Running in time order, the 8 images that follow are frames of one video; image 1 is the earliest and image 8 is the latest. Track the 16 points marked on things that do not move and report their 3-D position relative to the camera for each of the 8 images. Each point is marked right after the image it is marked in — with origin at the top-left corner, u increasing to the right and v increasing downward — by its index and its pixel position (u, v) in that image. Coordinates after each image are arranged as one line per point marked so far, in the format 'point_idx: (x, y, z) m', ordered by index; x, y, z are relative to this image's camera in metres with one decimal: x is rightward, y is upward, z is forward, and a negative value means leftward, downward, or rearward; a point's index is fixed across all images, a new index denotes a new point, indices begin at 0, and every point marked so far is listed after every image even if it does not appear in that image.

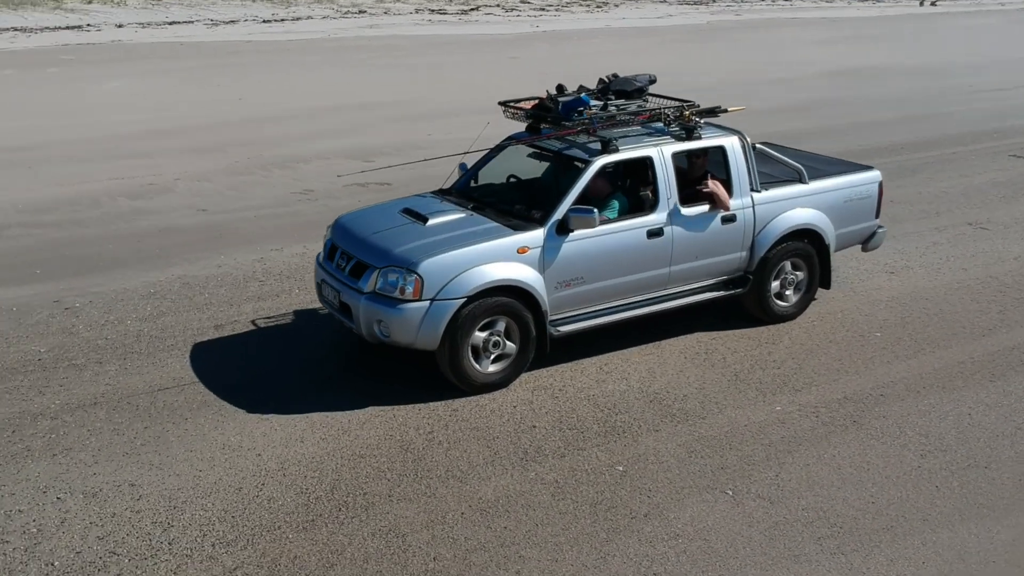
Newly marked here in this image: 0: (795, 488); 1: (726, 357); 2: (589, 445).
0: (+1.8, -1.3, +6.5) m
1: (+1.7, -0.6, +8.5) m
2: (+0.5, -1.1, +7.0) m
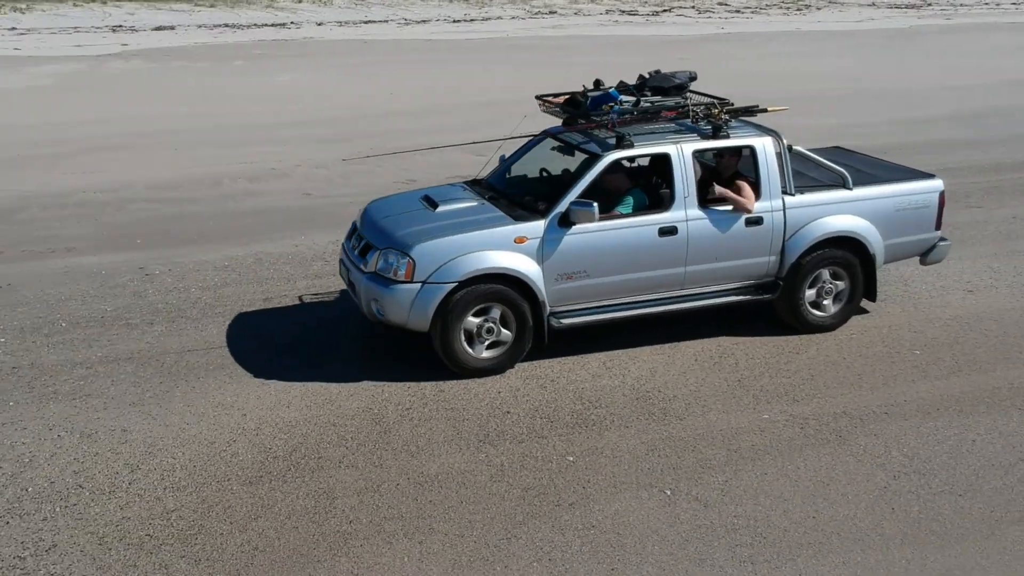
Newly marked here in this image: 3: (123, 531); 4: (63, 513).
0: (+1.4, -1.3, +6.4) m
1: (+1.8, -0.6, +8.3) m
2: (+0.3, -1.0, +7.1) m
3: (-2.2, -1.4, +6.0) m
4: (-2.7, -1.3, +6.1) m
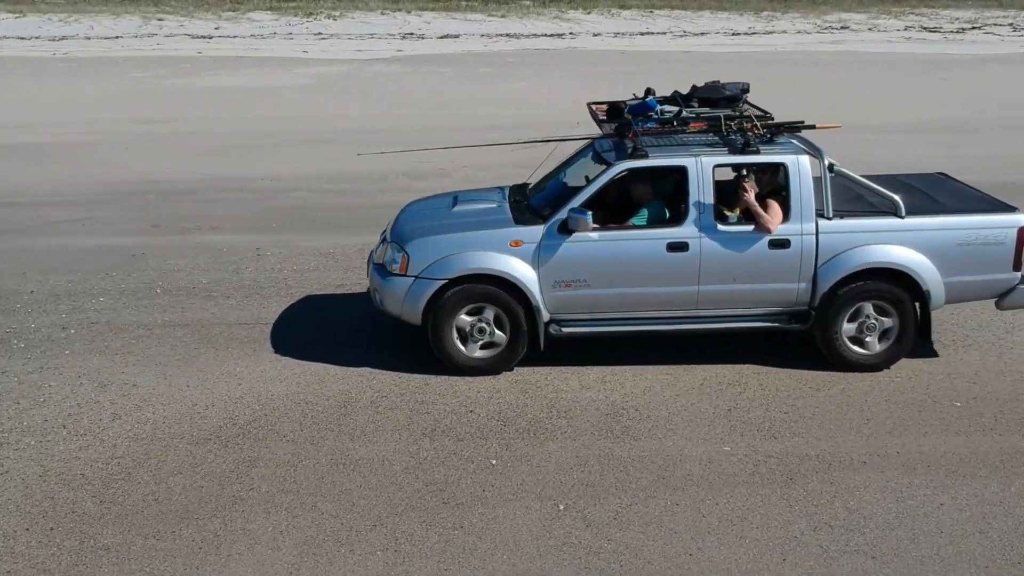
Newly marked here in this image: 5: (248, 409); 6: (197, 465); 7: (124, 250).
0: (+0.7, -1.4, +6.1) m
1: (+1.7, -0.8, +7.8) m
2: (-0.1, -1.0, +7.1) m
3: (-2.9, -1.2, +6.7) m
4: (-3.2, -1.1, +7.0) m
5: (-1.9, -0.9, +7.6) m
6: (-2.0, -1.1, +6.8) m
7: (-4.4, +0.5, +11.7) m
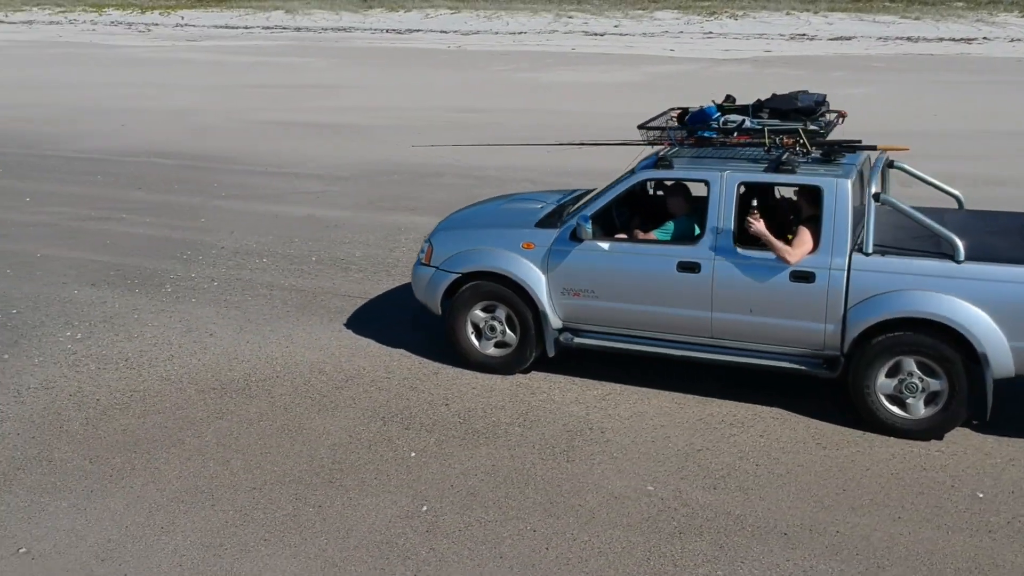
0: (-0.2, -1.4, +5.9) m
1: (+1.5, -1.0, +7.1) m
2: (-0.5, -1.0, +7.1) m
3: (-3.2, -0.8, +7.9) m
4: (-3.3, -0.7, +8.3) m
5: (-1.9, -0.7, +8.3) m
6: (-2.4, -0.9, +7.6) m
7: (-2.3, +0.9, +13.0) m
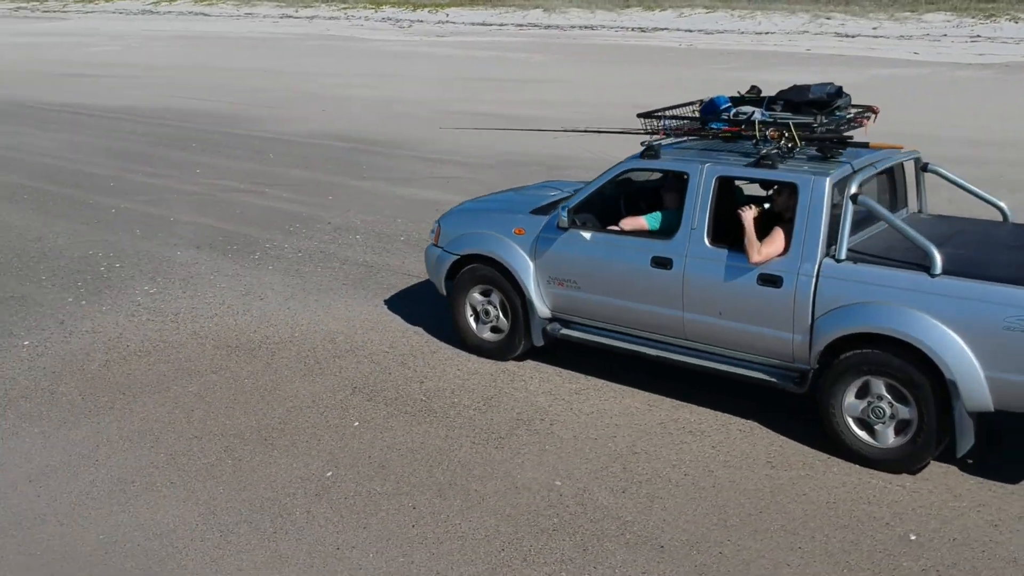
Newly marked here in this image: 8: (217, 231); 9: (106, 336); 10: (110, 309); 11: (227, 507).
0: (-0.9, -1.2, +5.9) m
1: (+1.1, -1.0, +6.6) m
2: (-0.8, -0.8, +7.2) m
3: (-3.2, -0.4, +8.7) m
4: (-3.2, -0.3, +9.1) m
5: (-1.9, -0.4, +8.7) m
6: (-2.5, -0.6, +8.1) m
7: (-0.9, +1.1, +13.4) m
8: (-3.5, +0.7, +12.2) m
9: (-3.4, -0.4, +8.7) m
10: (-3.6, -0.2, +9.4) m
11: (-1.6, -1.3, +5.9) m
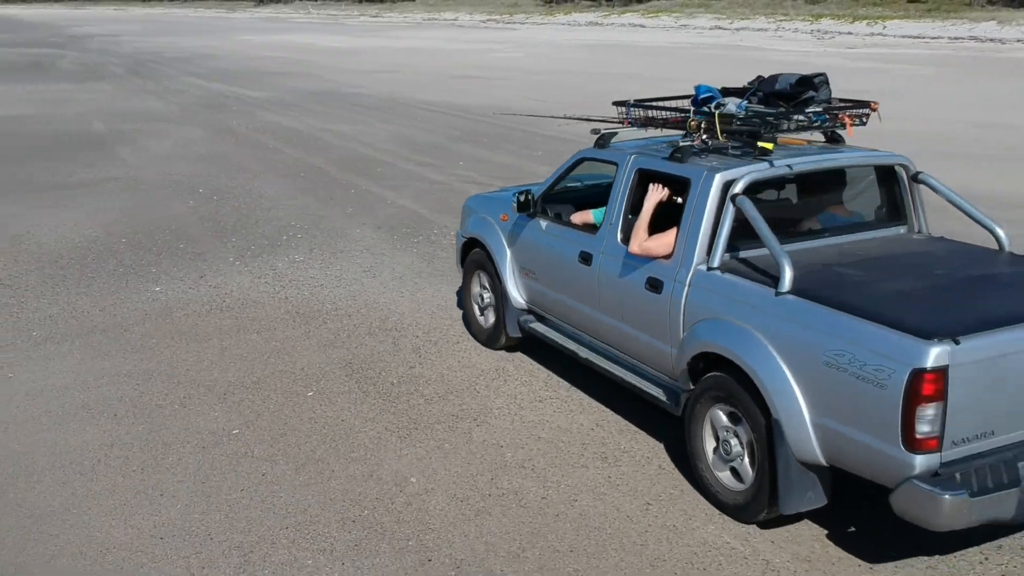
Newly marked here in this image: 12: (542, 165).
0: (-1.7, -1.0, +6.2) m
1: (+0.4, -1.0, +6.1) m
2: (-1.1, -0.7, +7.4) m
3: (-2.6, -0.1, +9.6) m
4: (-2.4, 0.0, +10.1) m
5: (-1.4, -0.2, +9.2) m
6: (-2.2, -0.3, +8.9) m
7: (+1.6, +1.0, +13.0) m
8: (-1.3, +0.9, +13.0) m
9: (-2.8, 0.0, +9.8) m
10: (-2.6, +0.2, +10.5) m
11: (-2.4, -1.0, +6.5) m
12: (+0.4, +1.9, +16.4) m
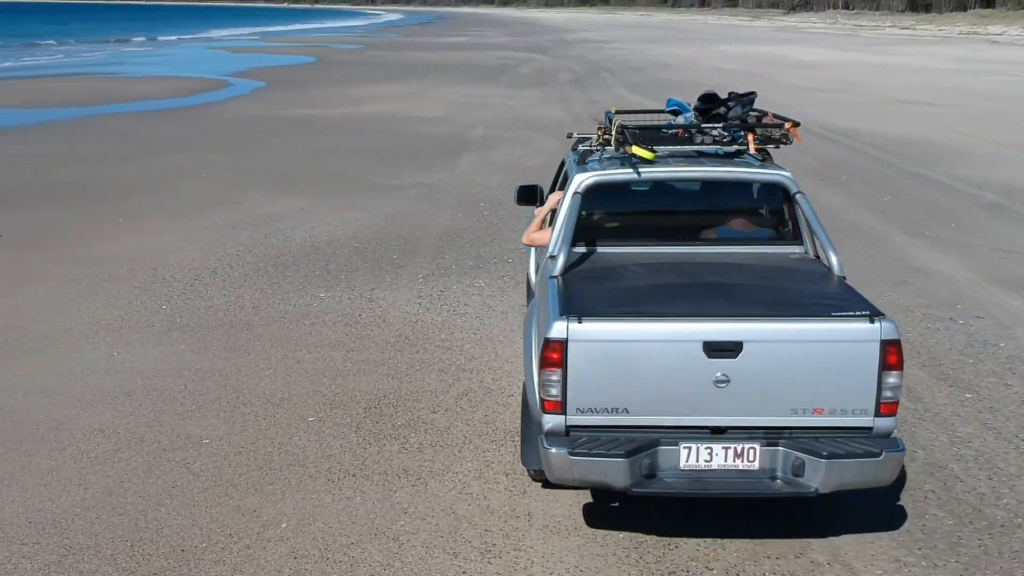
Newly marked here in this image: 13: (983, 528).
0: (-2.2, -1.2, +6.7) m
1: (-0.4, -1.4, +5.5) m
2: (-1.0, -1.0, +7.4) m
3: (-1.2, -0.2, +10.1) m
4: (-0.9, -0.1, +10.4) m
5: (-0.4, -0.5, +9.1) m
6: (-1.3, -0.4, +9.2) m
7: (+4.1, +0.1, +11.1) m
8: (+1.6, +0.4, +12.4) m
9: (-1.3, -0.2, +10.3) m
10: (-0.9, 0.0, +10.8) m
11: (-2.6, -1.0, +7.2) m
12: (+4.8, +1.1, +14.6) m
13: (+2.1, -1.0, +4.5) m
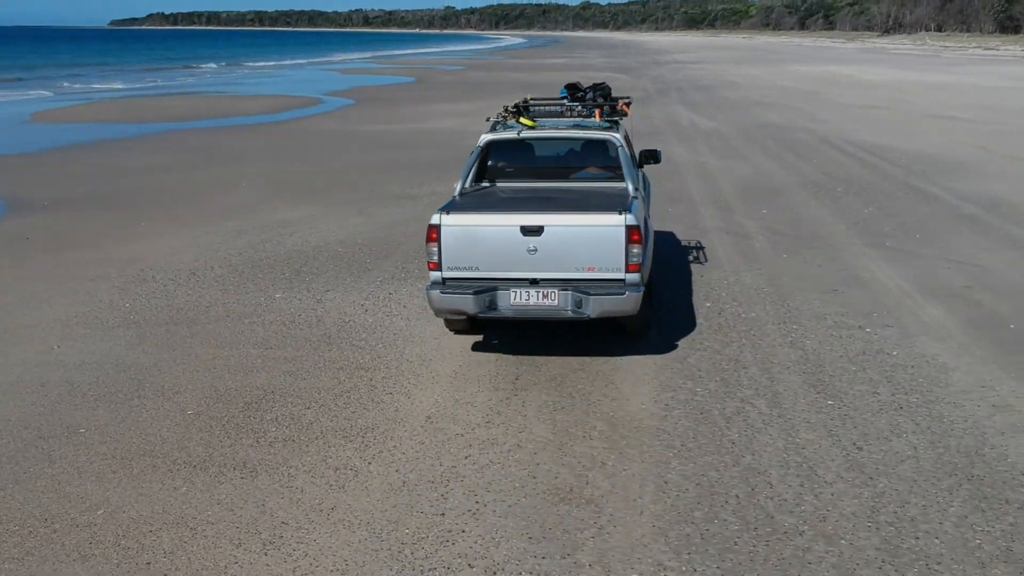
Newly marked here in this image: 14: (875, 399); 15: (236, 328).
0: (-2.9, -1.1, +6.9) m
1: (-1.3, -1.4, +5.6) m
2: (-1.7, -0.9, +7.5) m
3: (-1.6, -0.3, +10.2) m
4: (-1.3, -0.2, +10.4) m
5: (-0.9, -0.5, +9.1) m
6: (-1.8, -0.5, +9.4) m
7: (+3.8, 0.0, +10.7) m
8: (+1.5, +0.3, +12.2) m
9: (-1.7, -0.2, +10.4) m
10: (-1.2, 0.0, +10.9) m
11: (-3.3, -0.9, +7.5) m
12: (+4.9, +0.8, +14.1) m
13: (+1.1, -1.0, +4.3) m
14: (+2.0, -0.6, +5.6) m
15: (-2.4, -0.5, +9.1) m
